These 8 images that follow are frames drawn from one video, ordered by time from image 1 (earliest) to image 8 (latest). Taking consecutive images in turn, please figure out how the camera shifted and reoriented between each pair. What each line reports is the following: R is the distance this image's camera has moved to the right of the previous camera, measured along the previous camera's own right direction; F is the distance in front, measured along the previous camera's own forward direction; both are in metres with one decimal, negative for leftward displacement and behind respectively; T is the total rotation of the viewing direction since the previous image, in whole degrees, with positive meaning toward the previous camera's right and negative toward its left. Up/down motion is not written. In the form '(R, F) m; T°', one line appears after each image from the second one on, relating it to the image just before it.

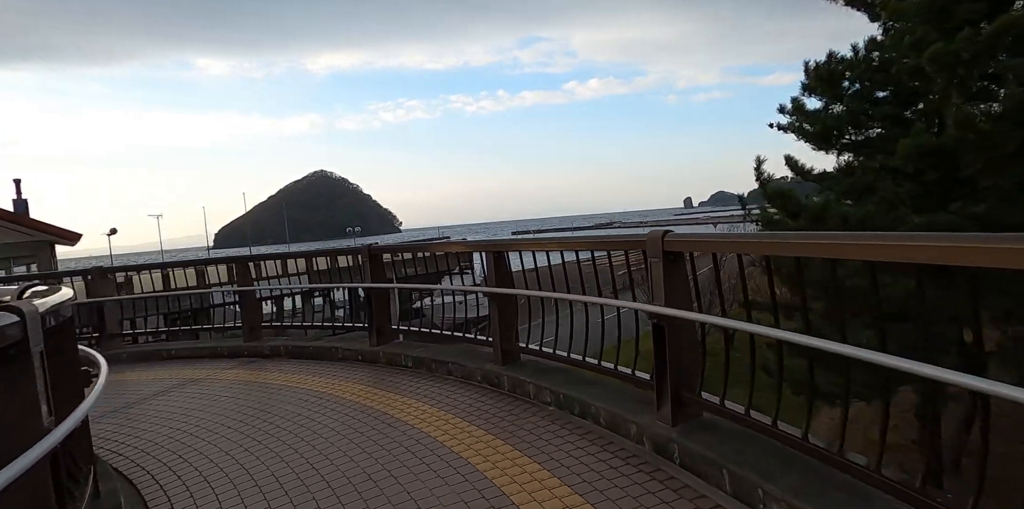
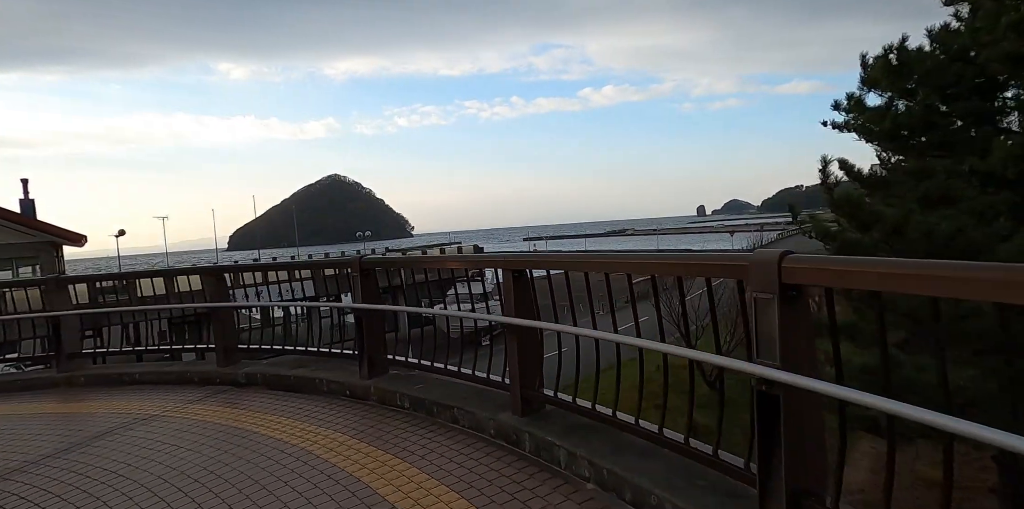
(-0.1, +0.9) m; -1°
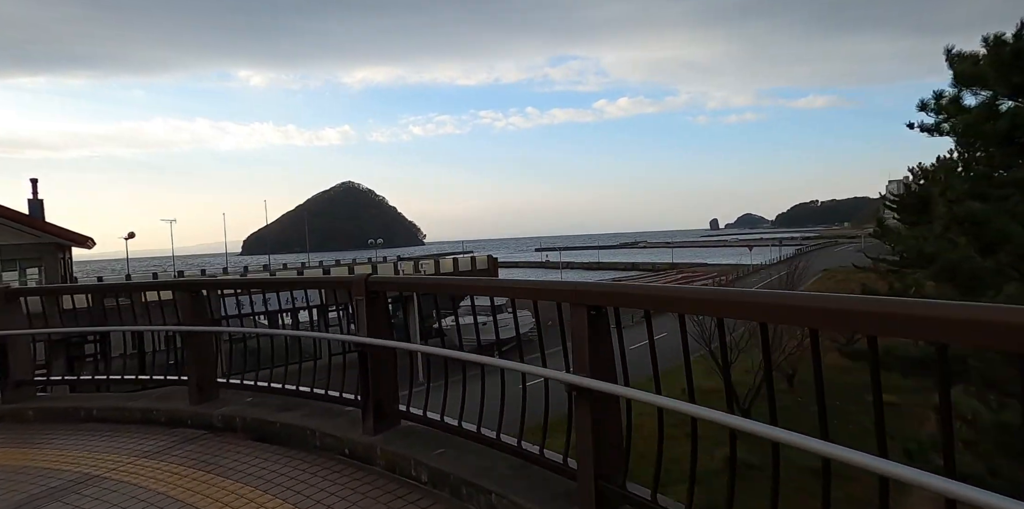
(-0.2, +1.0) m; -1°
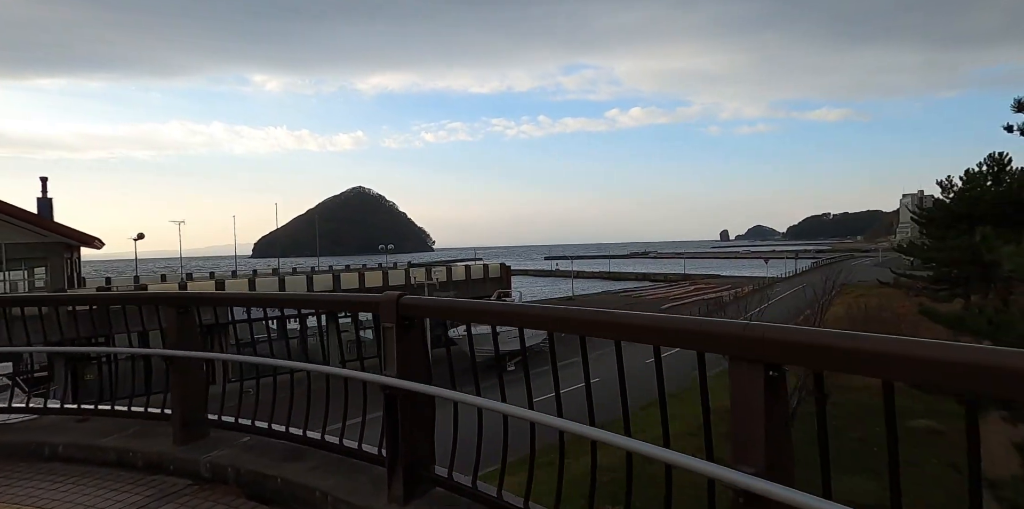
(-0.3, +0.8) m; -1°
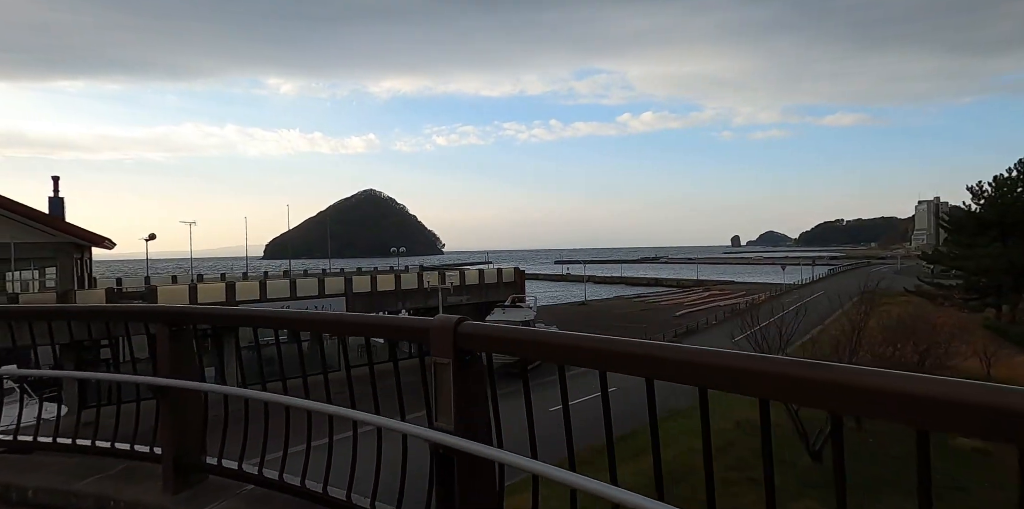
(-0.3, +0.7) m; -1°
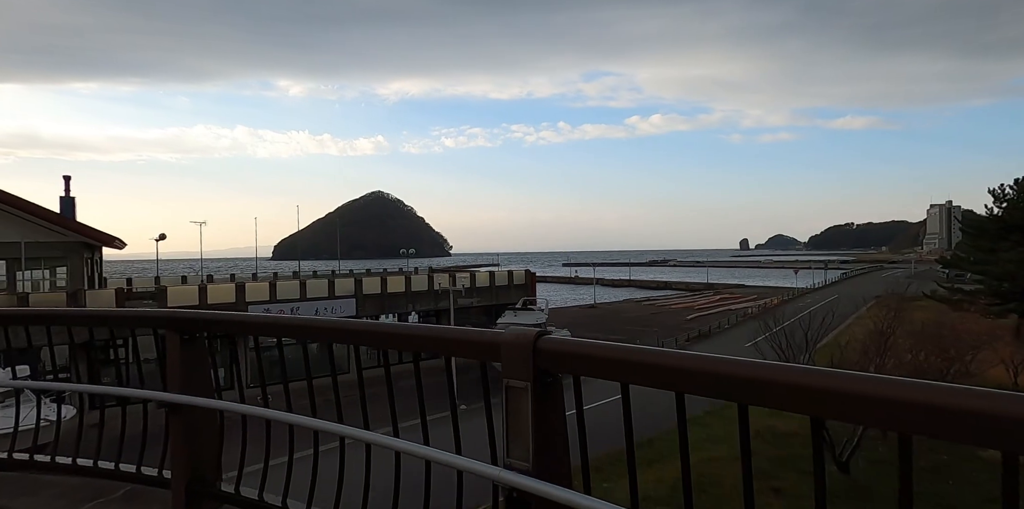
(-0.2, +0.4) m; -1°
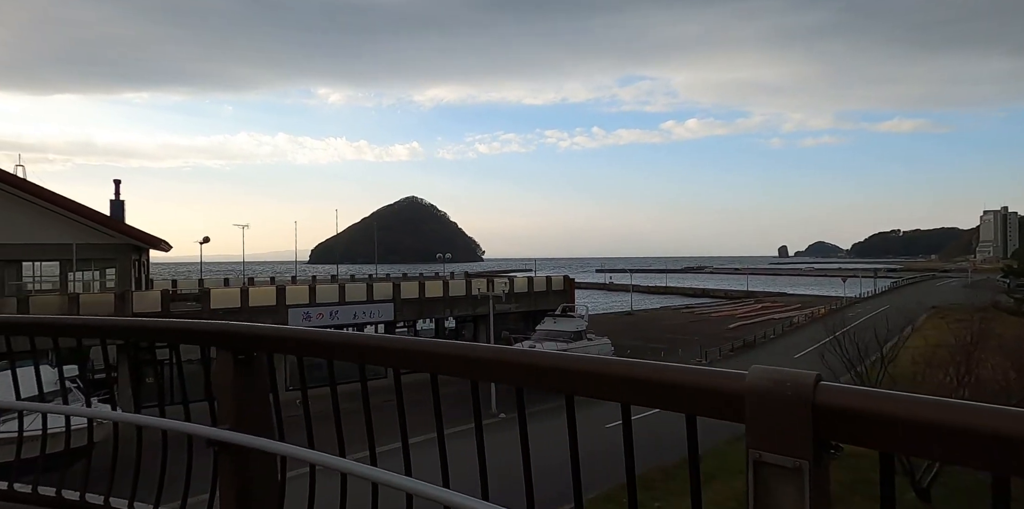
(-0.3, +0.5) m; -3°
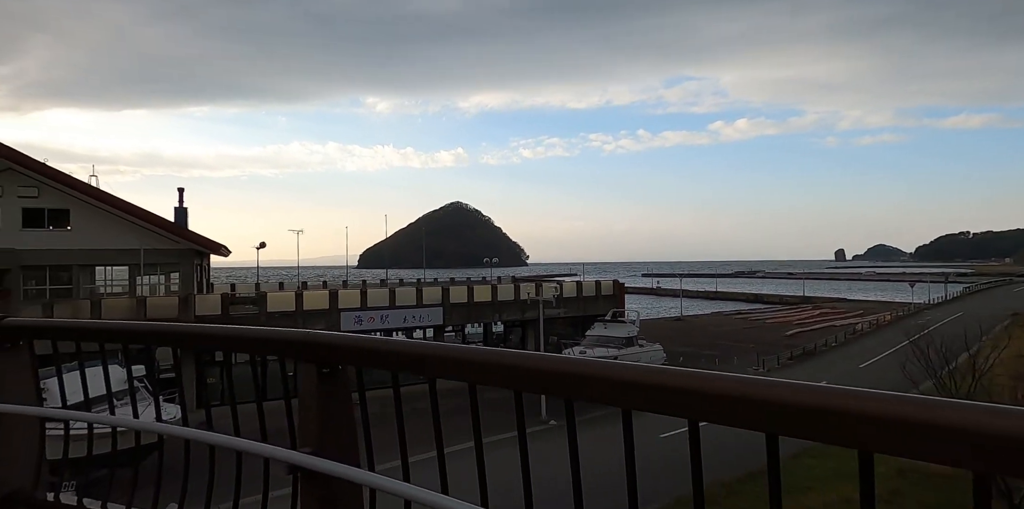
(-0.2, +0.1) m; -4°
